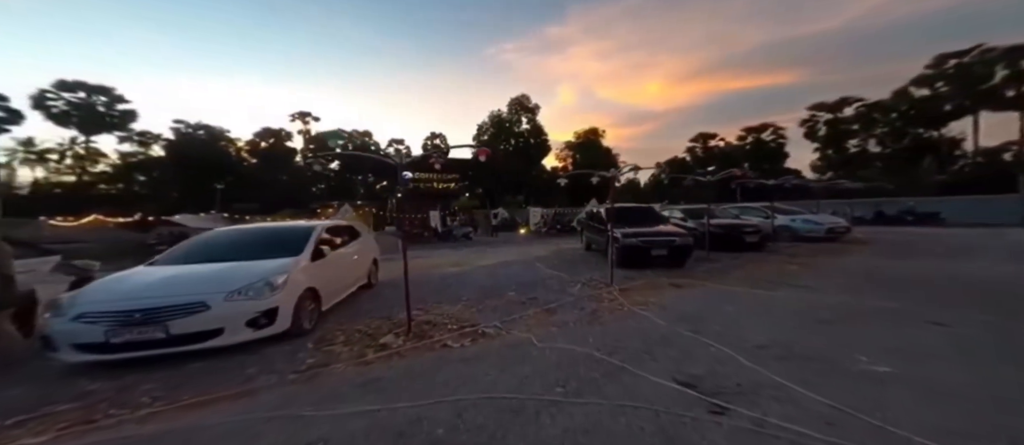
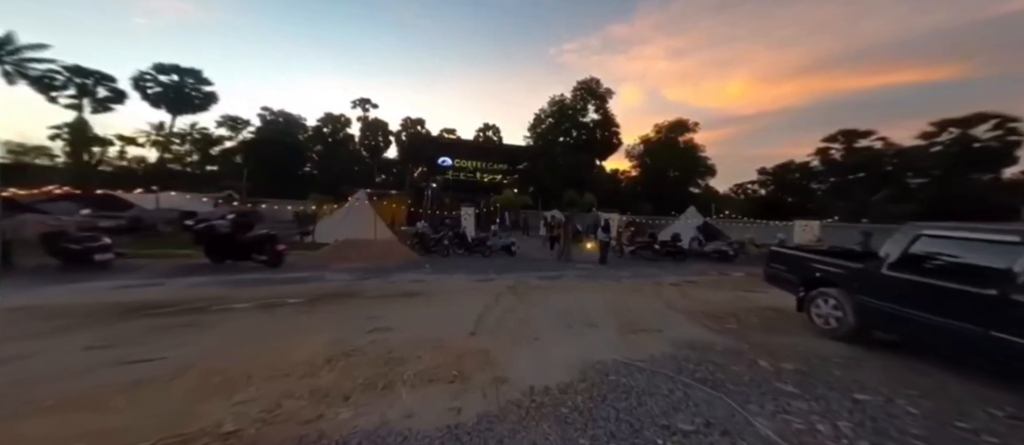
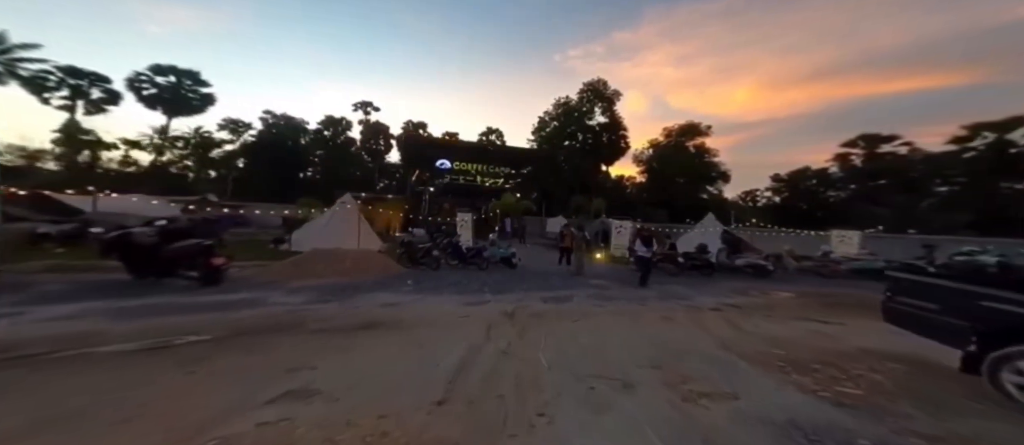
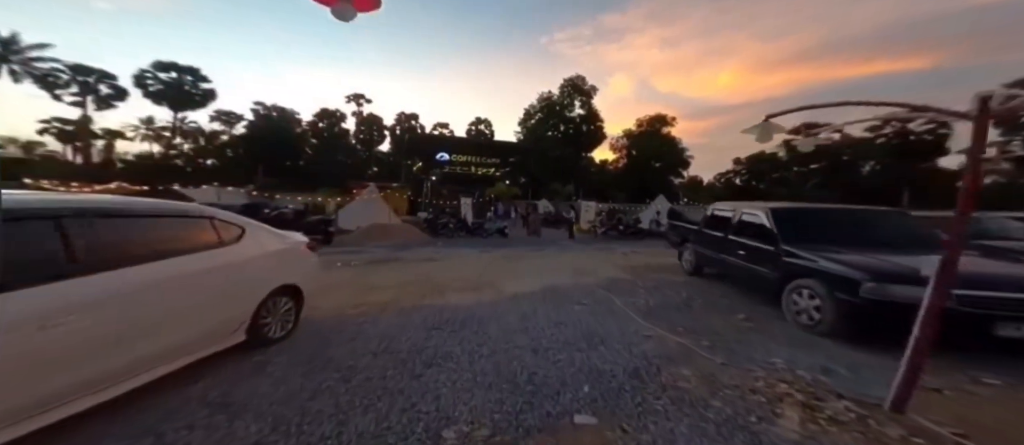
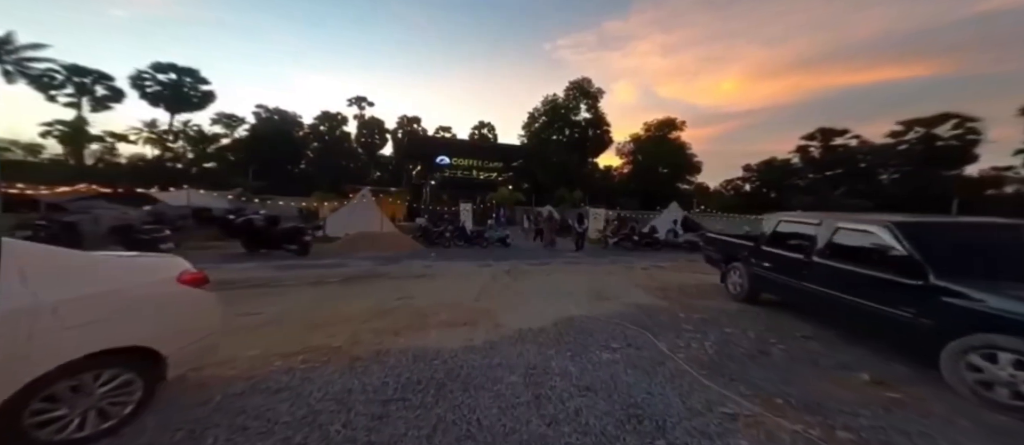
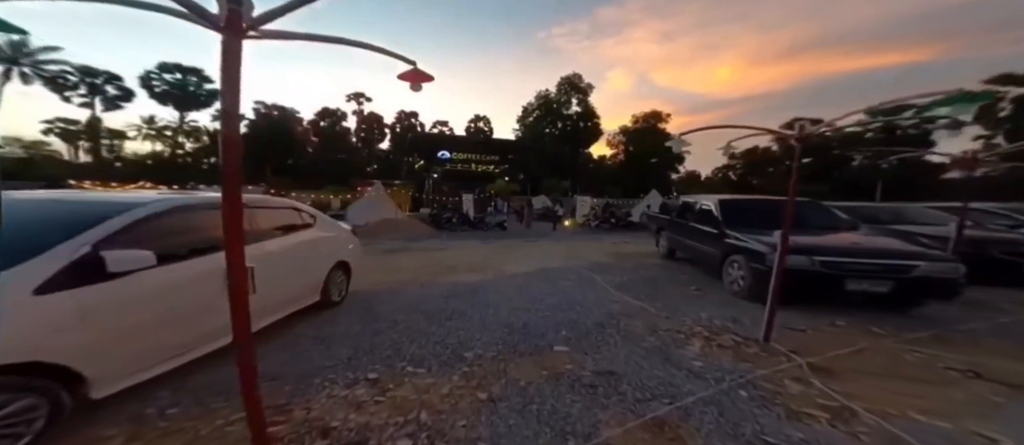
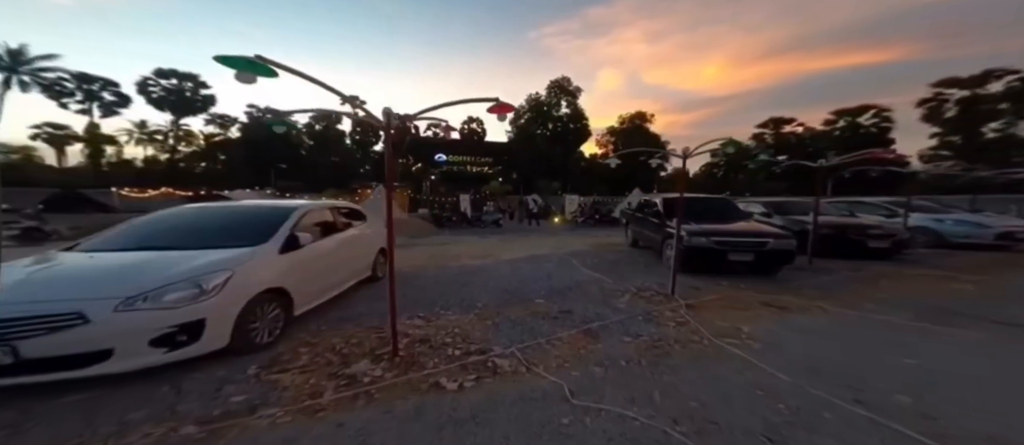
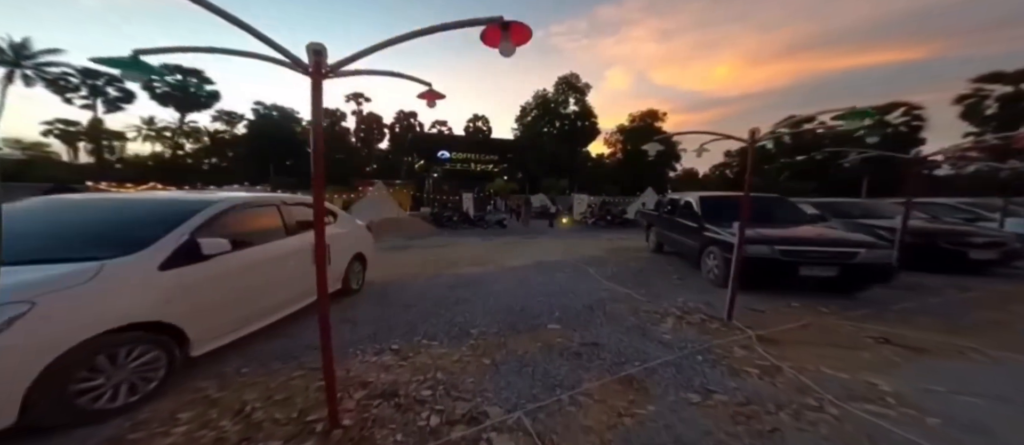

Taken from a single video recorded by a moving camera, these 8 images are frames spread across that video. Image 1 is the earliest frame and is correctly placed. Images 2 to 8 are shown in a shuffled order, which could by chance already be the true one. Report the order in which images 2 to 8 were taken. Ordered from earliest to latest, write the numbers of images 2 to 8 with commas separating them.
7, 8, 6, 4, 5, 2, 3
